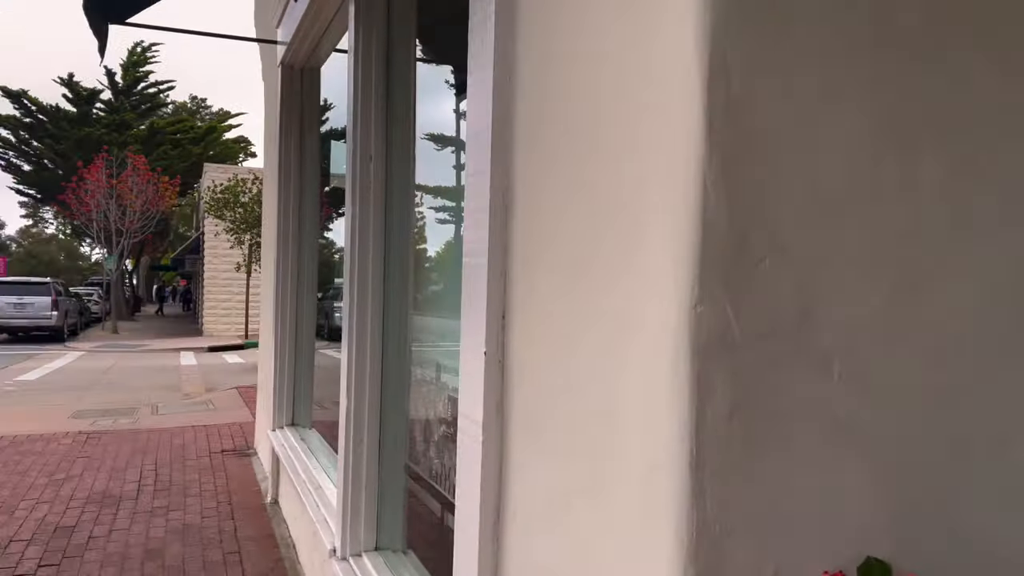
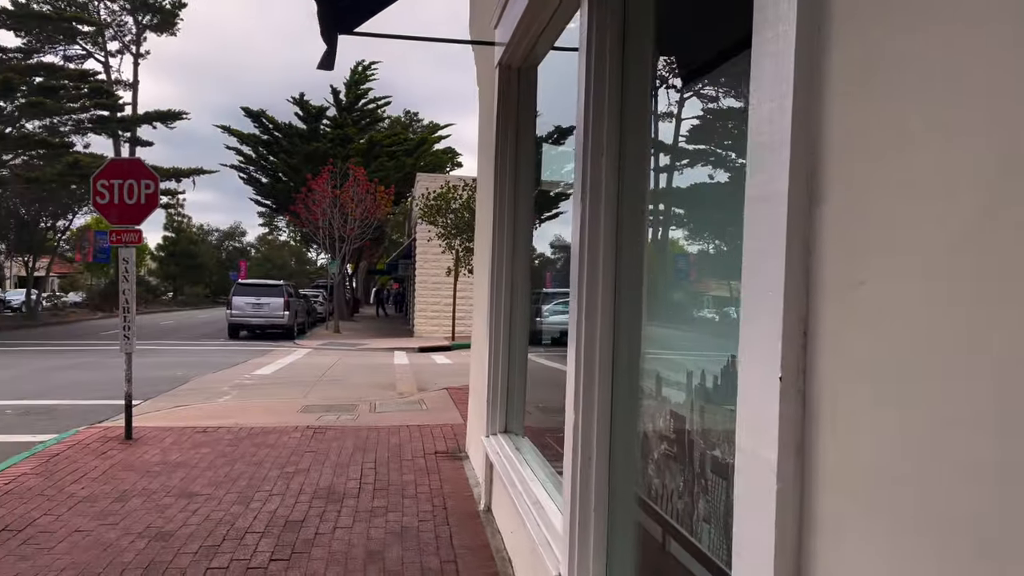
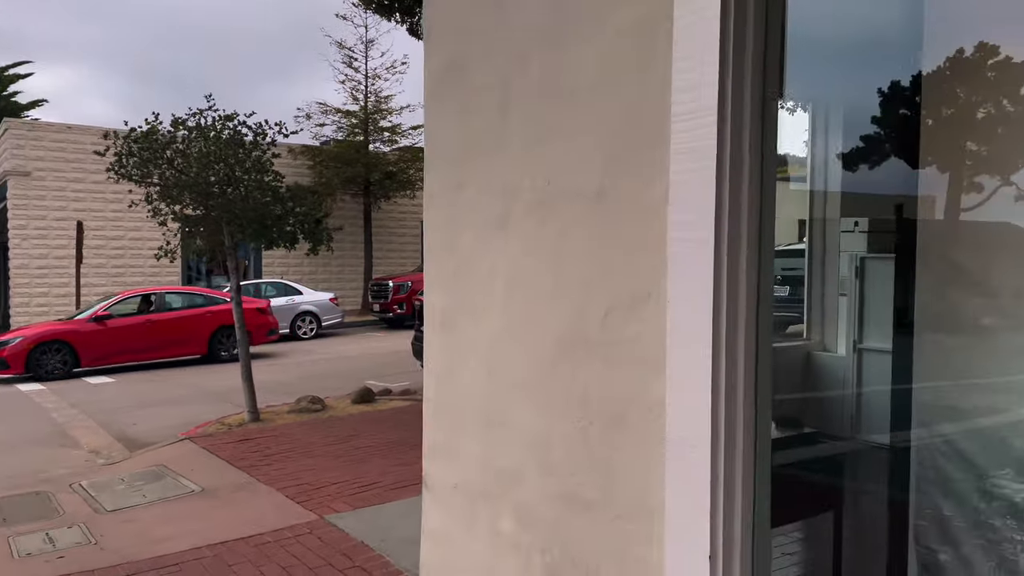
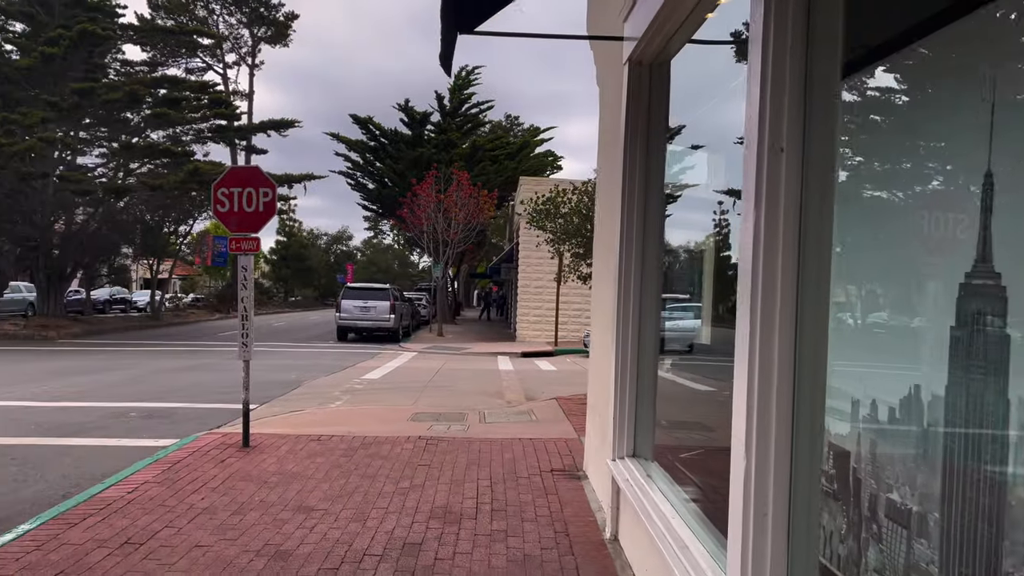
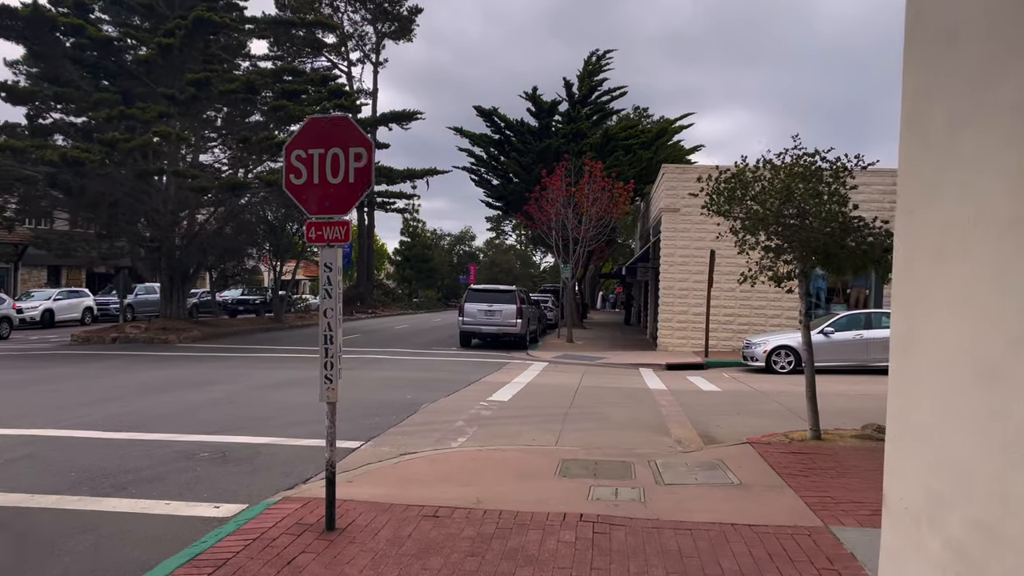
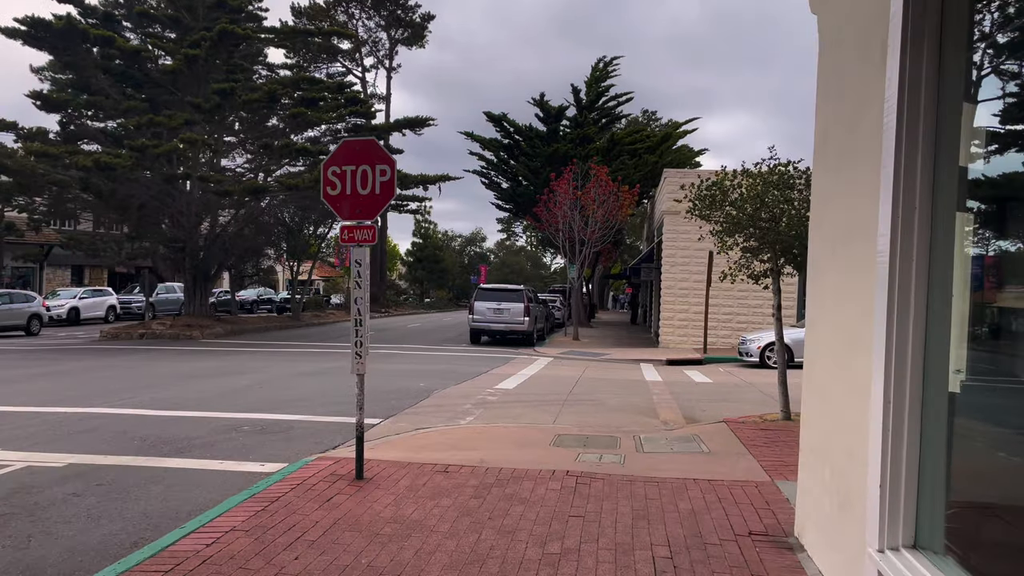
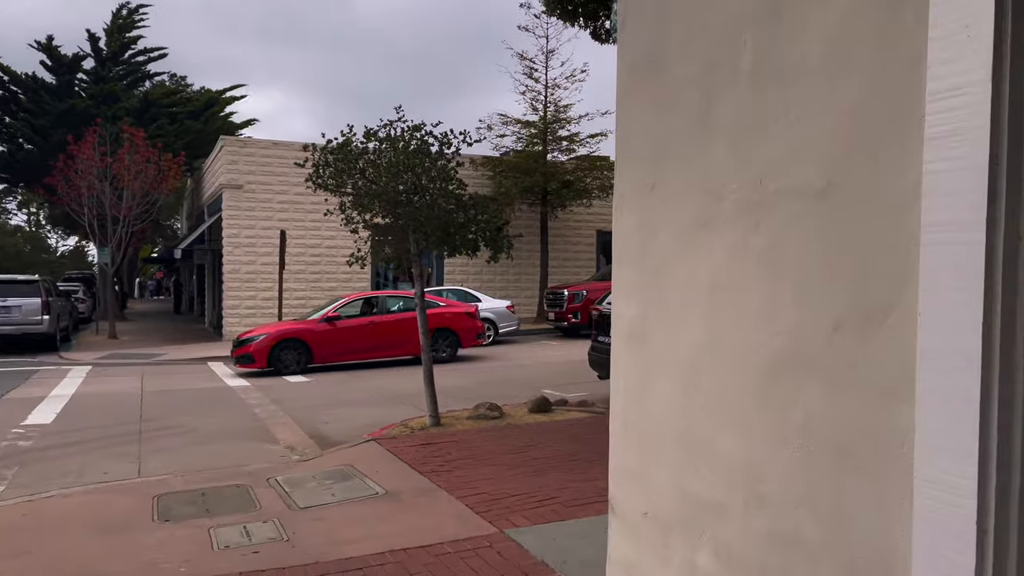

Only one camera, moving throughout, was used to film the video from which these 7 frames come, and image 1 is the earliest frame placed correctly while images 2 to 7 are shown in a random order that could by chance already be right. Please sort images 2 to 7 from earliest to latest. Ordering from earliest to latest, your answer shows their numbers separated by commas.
2, 4, 6, 5, 7, 3
